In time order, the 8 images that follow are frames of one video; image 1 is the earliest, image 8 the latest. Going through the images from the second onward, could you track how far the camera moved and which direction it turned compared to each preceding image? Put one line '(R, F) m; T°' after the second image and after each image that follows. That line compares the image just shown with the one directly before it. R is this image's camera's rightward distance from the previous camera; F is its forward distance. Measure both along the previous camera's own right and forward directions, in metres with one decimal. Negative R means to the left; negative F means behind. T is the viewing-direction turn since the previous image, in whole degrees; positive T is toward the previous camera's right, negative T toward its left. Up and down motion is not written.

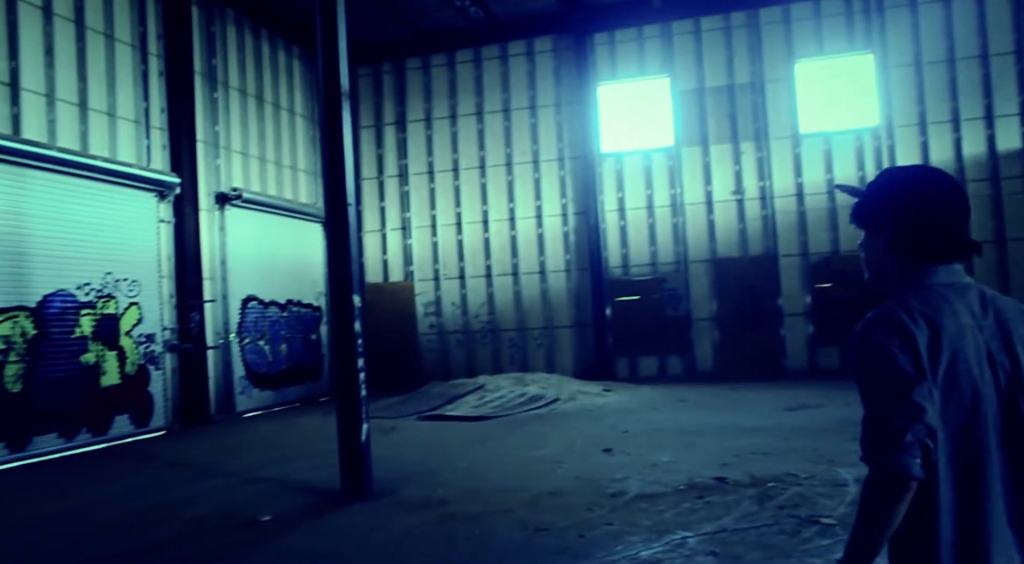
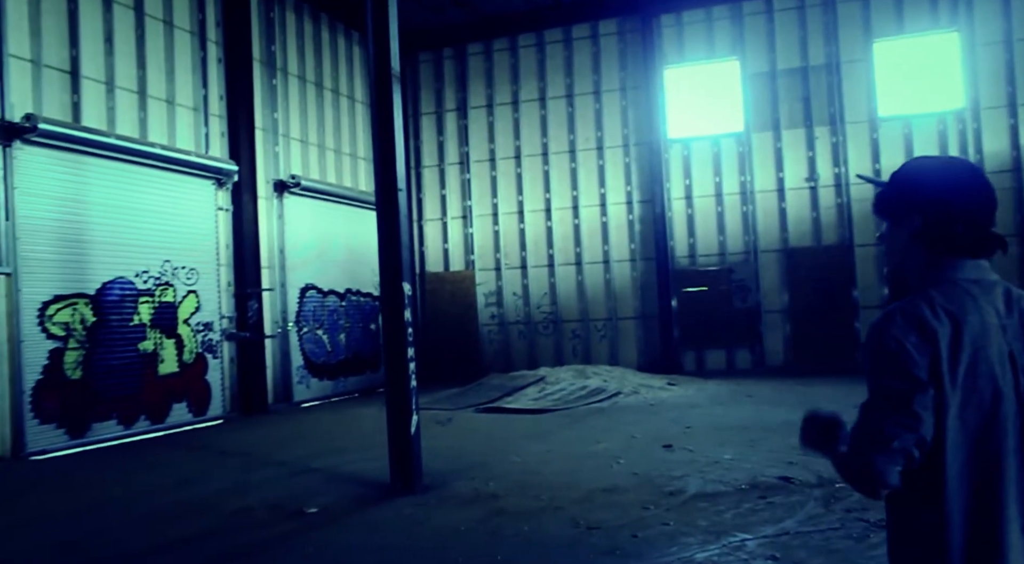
(+0.1, +0.3) m; -5°
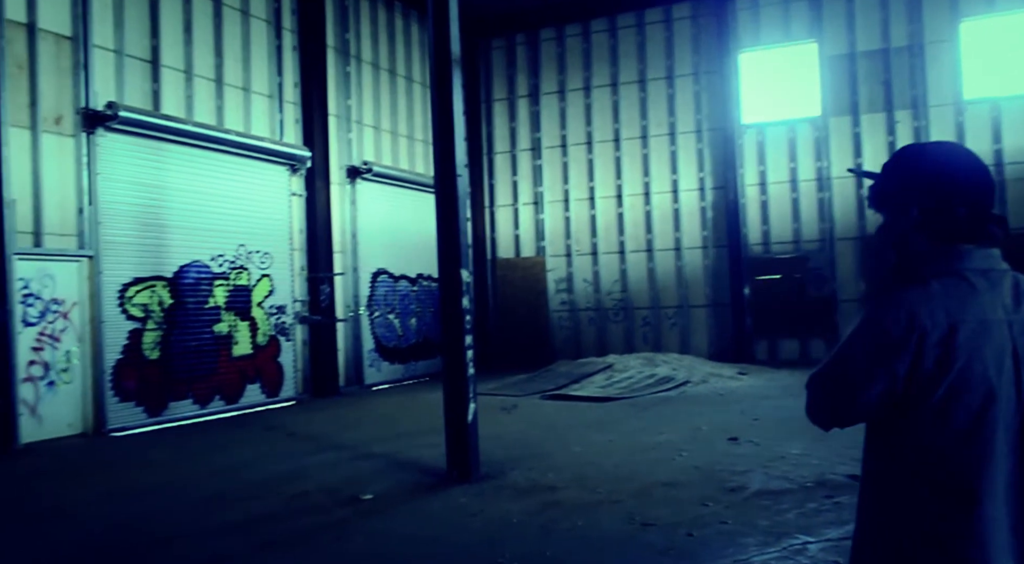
(+0.1, +0.2) m; -6°
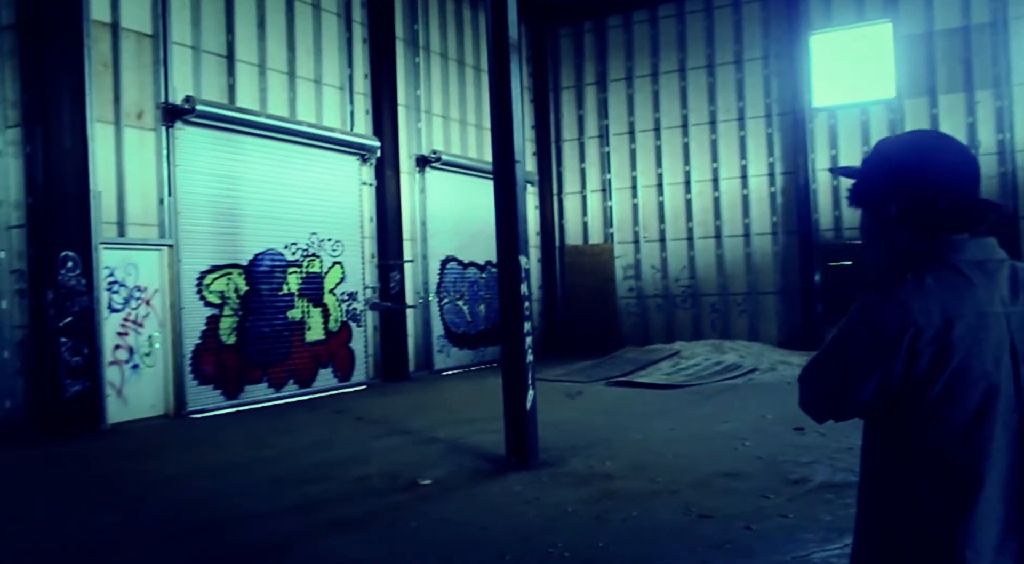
(+0.1, 0.0) m; -6°
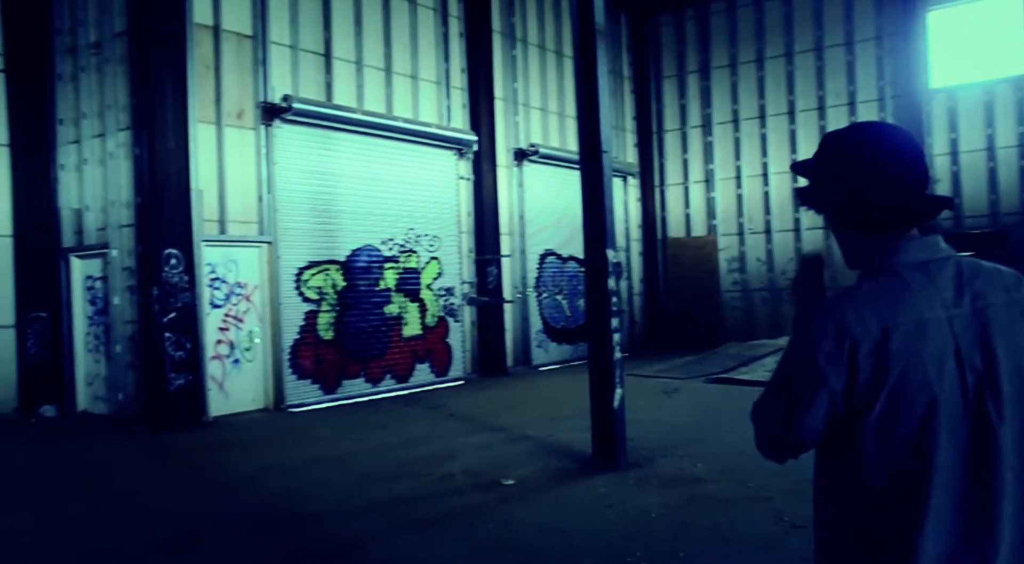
(+0.1, +0.4) m; -8°
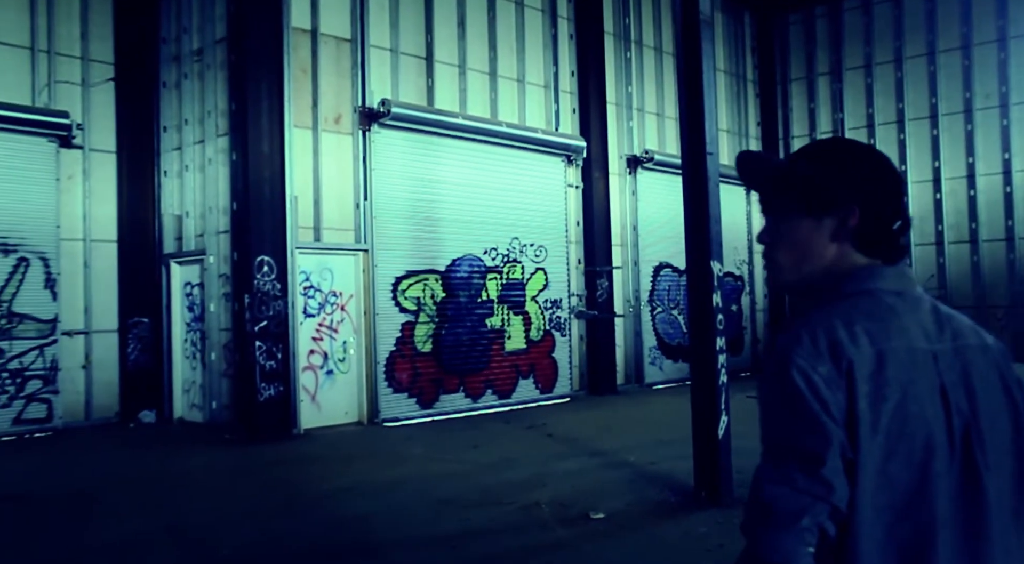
(+0.1, +0.7) m; -9°
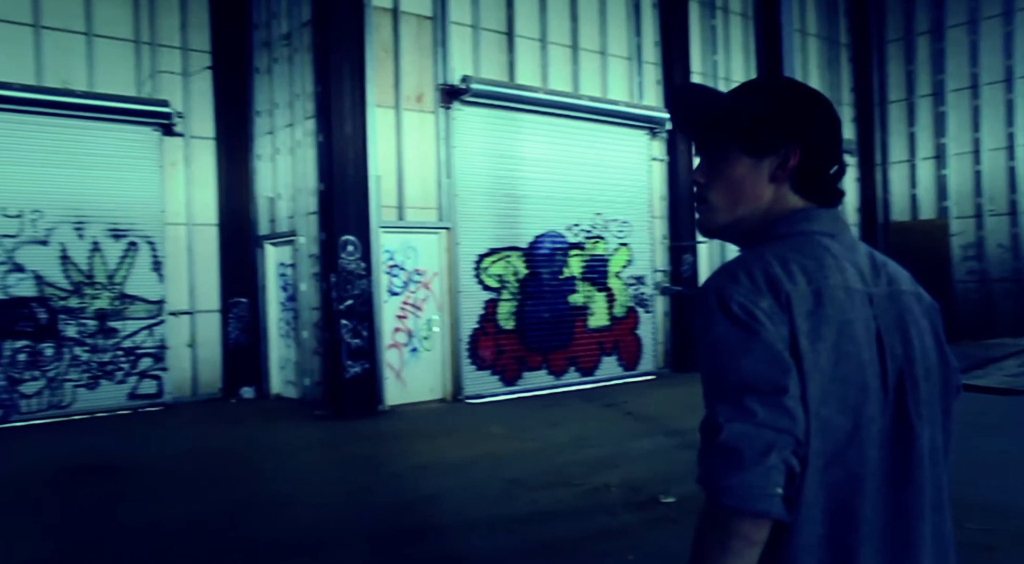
(0.0, +0.1) m; -6°
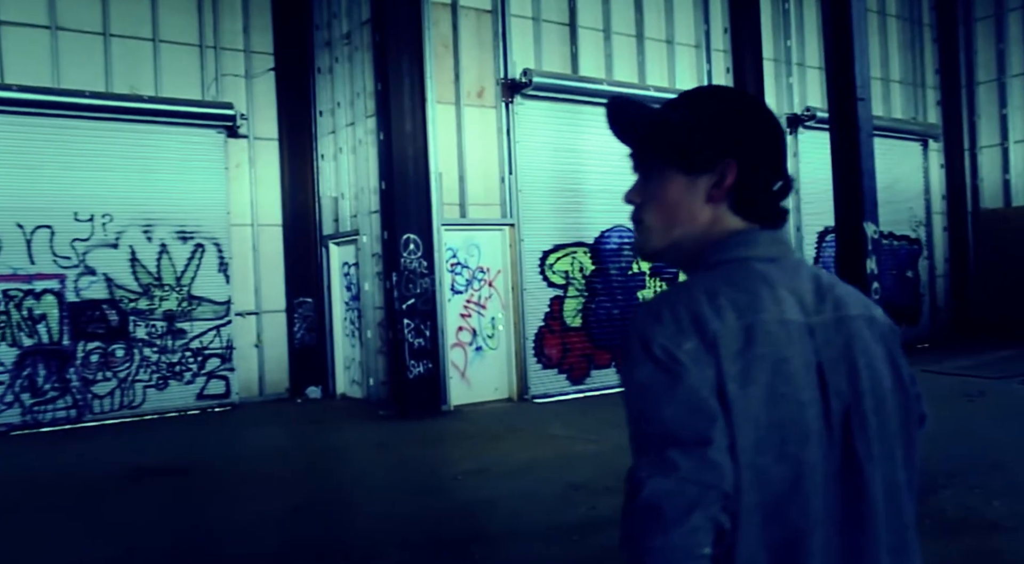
(0.0, +0.2) m; -5°
